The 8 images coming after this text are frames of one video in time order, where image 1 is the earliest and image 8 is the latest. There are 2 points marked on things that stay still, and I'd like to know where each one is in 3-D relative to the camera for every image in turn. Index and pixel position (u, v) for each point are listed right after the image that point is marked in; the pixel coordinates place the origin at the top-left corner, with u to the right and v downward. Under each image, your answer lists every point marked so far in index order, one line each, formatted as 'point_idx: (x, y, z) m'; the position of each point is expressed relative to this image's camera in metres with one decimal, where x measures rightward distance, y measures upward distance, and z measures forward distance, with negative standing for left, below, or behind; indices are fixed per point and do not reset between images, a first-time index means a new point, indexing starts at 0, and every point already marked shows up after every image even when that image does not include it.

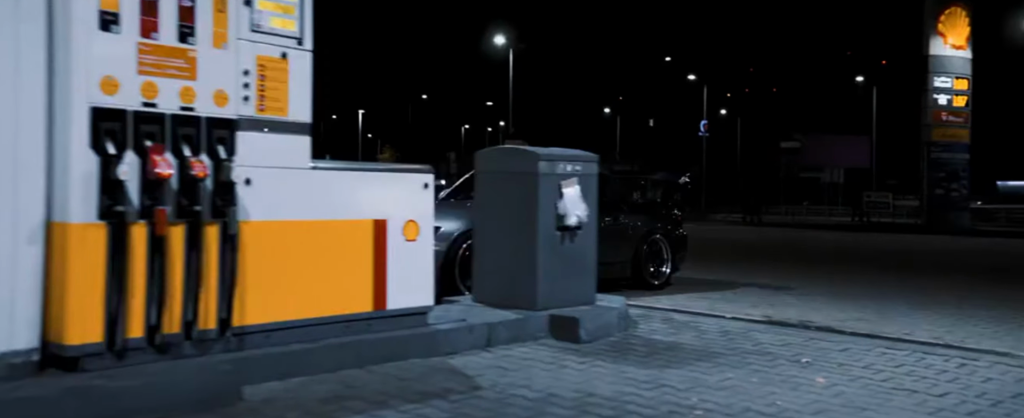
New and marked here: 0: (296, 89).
0: (-1.3, +0.7, +5.4) m
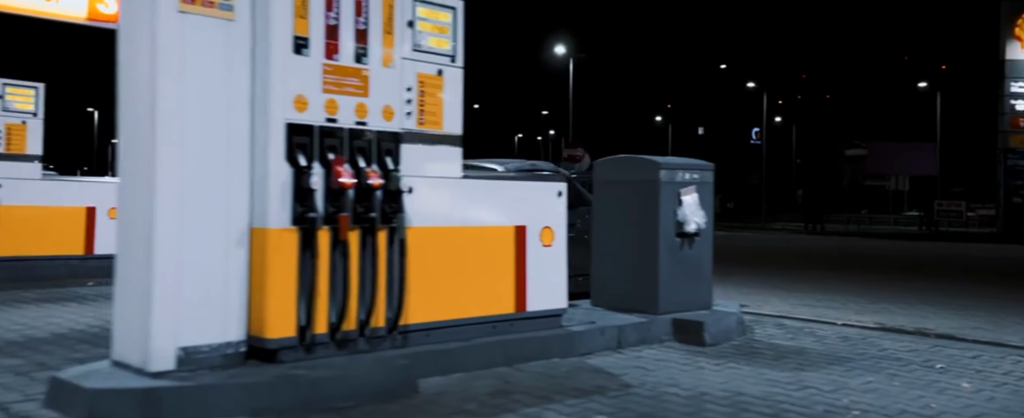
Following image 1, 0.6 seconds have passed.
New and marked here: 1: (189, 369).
0: (-0.4, +0.7, +5.8) m
1: (-1.6, -0.8, +4.5) m
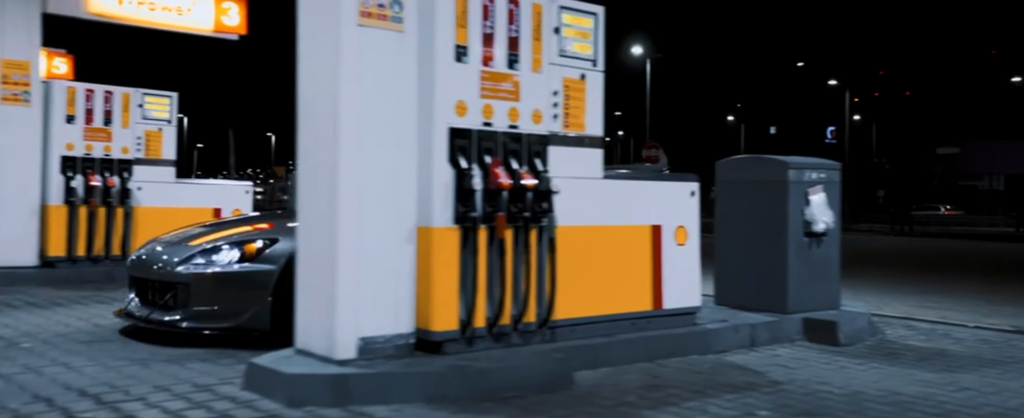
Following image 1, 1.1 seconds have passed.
0: (+0.5, +0.7, +6.0) m
1: (-0.8, -0.8, +4.8) m
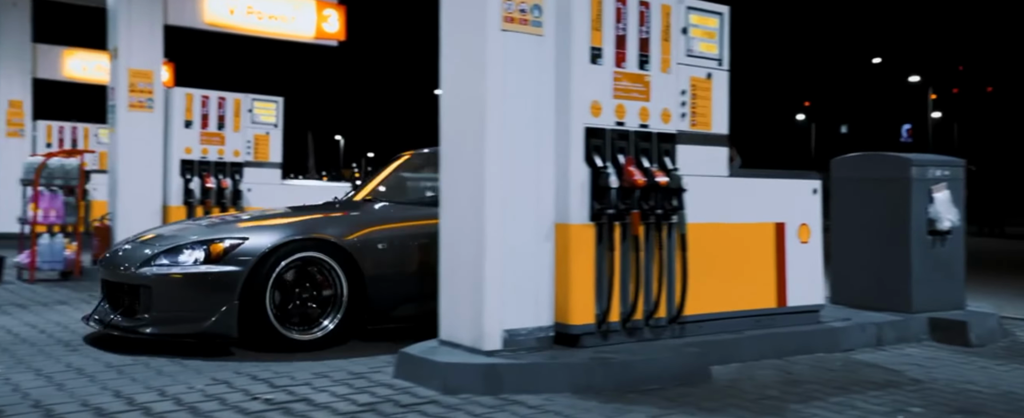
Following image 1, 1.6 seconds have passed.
0: (+1.4, +0.7, +6.1) m
1: (0.0, -0.8, +5.0) m
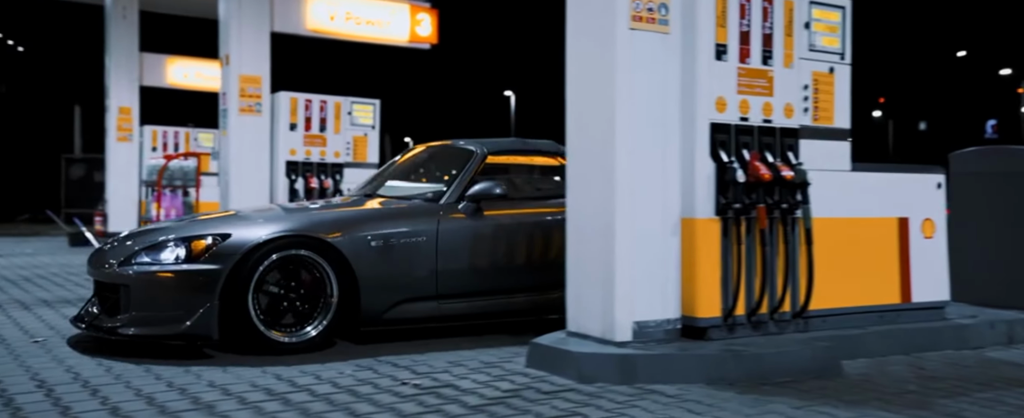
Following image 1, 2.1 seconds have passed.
0: (+2.2, +0.7, +6.1) m
1: (+0.7, -0.7, +5.1) m
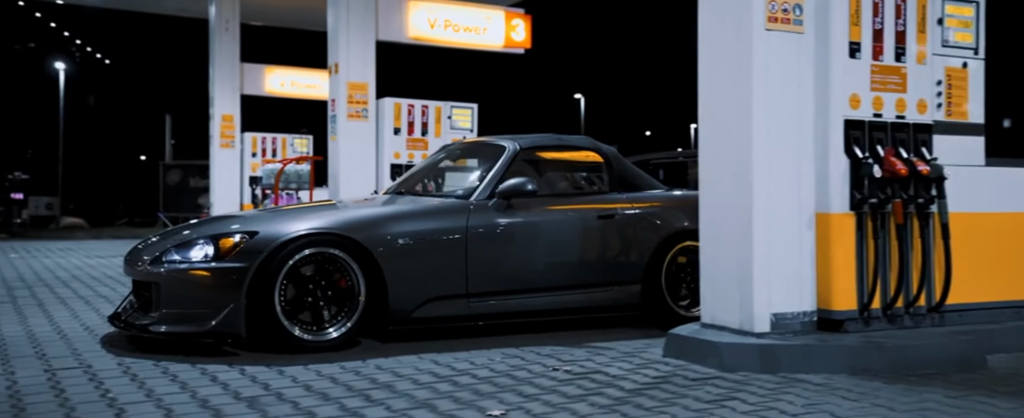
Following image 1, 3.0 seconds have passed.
0: (+3.1, +0.8, +6.0) m
1: (+1.5, -0.7, +5.2) m
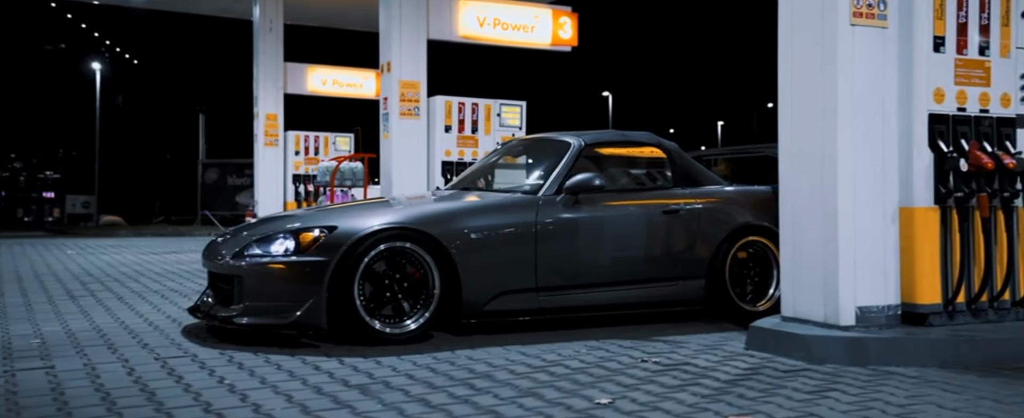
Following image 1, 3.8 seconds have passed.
0: (+3.6, +0.8, +6.0) m
1: (+2.1, -0.7, +5.3) m
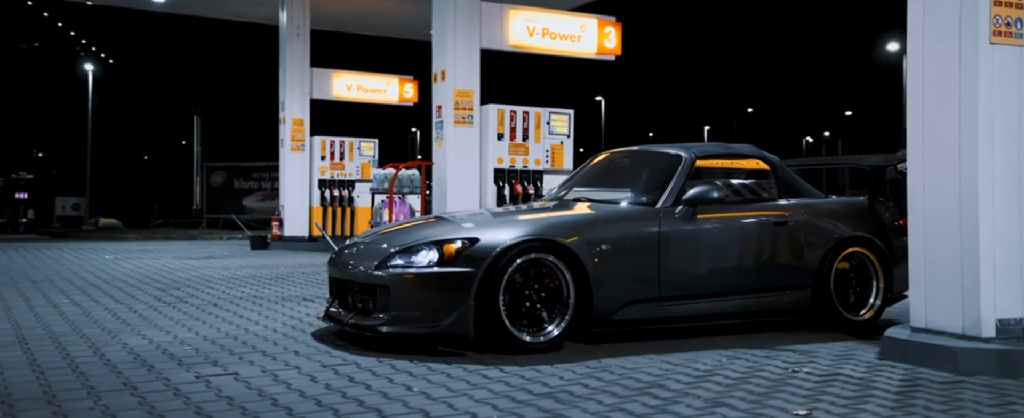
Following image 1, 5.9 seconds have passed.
0: (+4.5, +0.7, +6.1) m
1: (+2.9, -0.8, +5.4) m
